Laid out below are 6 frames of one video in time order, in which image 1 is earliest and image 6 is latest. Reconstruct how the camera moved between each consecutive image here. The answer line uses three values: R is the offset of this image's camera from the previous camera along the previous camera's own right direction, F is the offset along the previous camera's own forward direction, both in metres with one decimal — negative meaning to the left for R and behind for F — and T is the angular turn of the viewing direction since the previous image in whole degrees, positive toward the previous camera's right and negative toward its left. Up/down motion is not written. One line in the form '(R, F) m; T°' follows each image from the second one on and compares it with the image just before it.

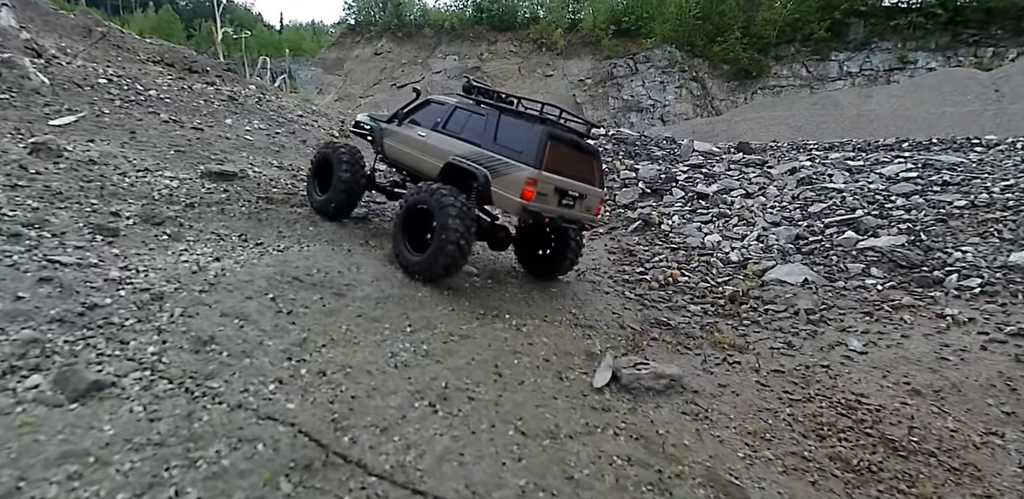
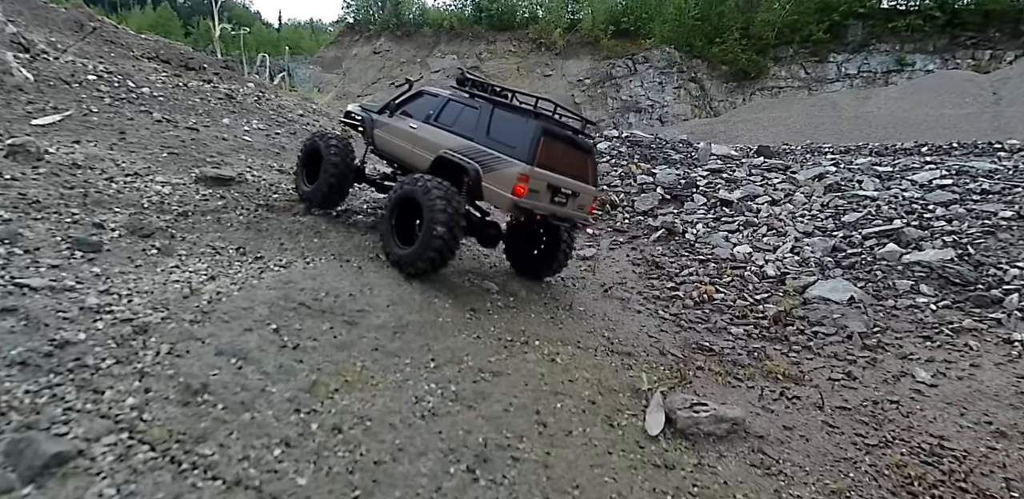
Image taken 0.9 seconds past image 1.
(-0.3, +0.5) m; 0°
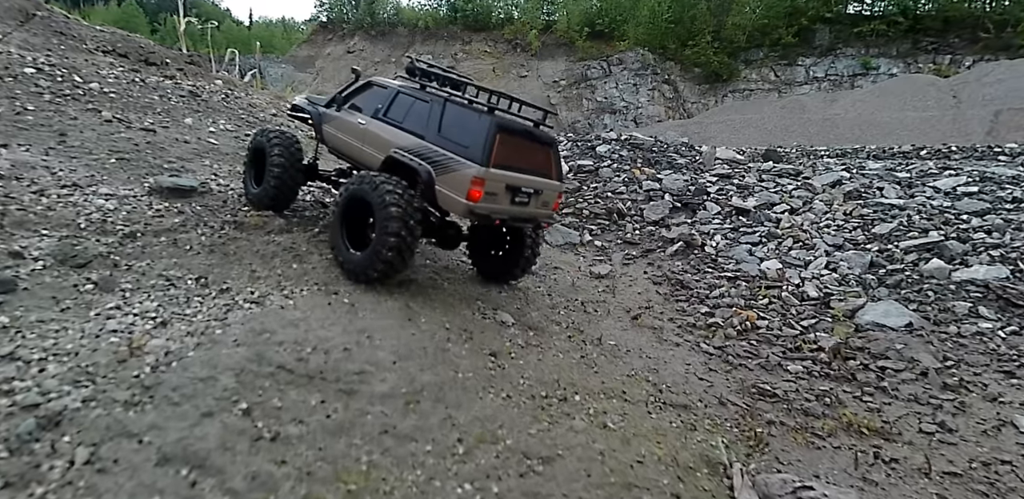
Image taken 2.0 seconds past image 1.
(-0.4, +0.9) m; +2°
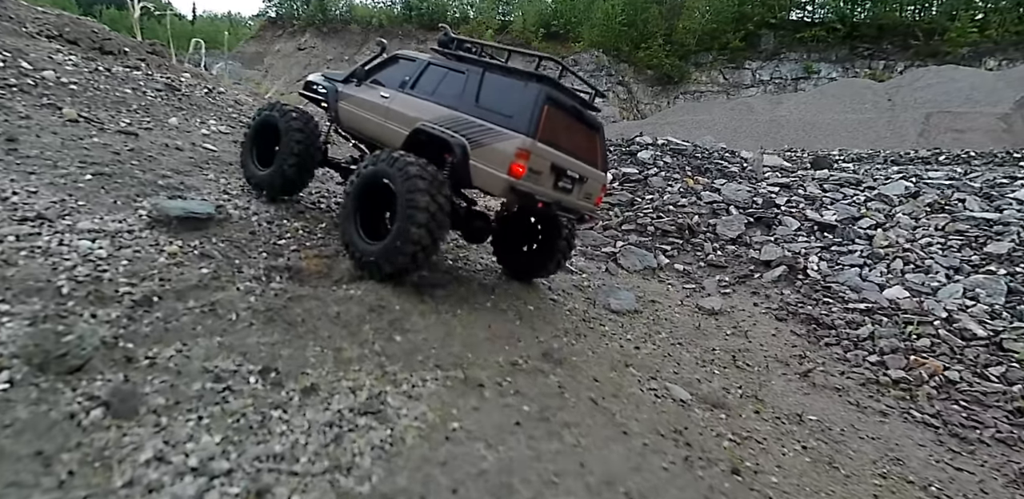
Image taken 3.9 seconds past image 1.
(-1.4, +1.4) m; +5°
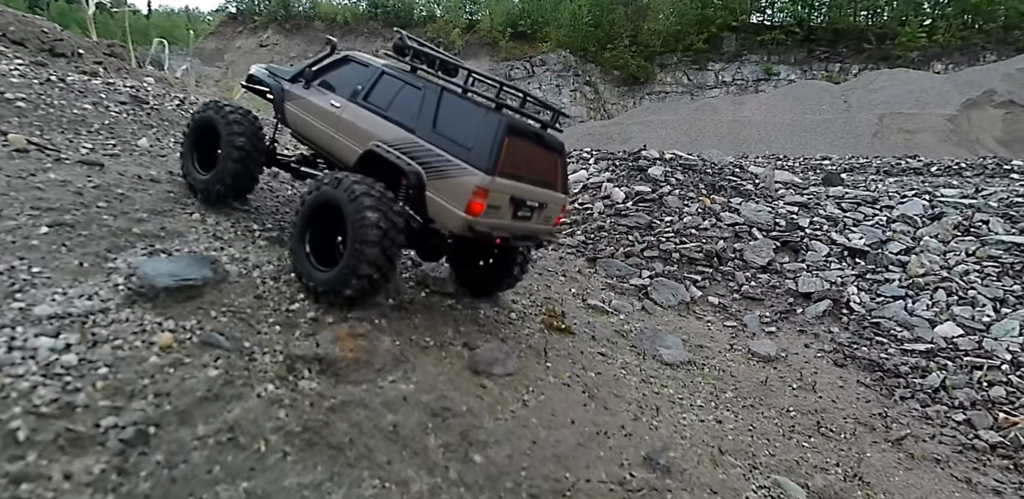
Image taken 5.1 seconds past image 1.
(-0.6, +0.7) m; +4°
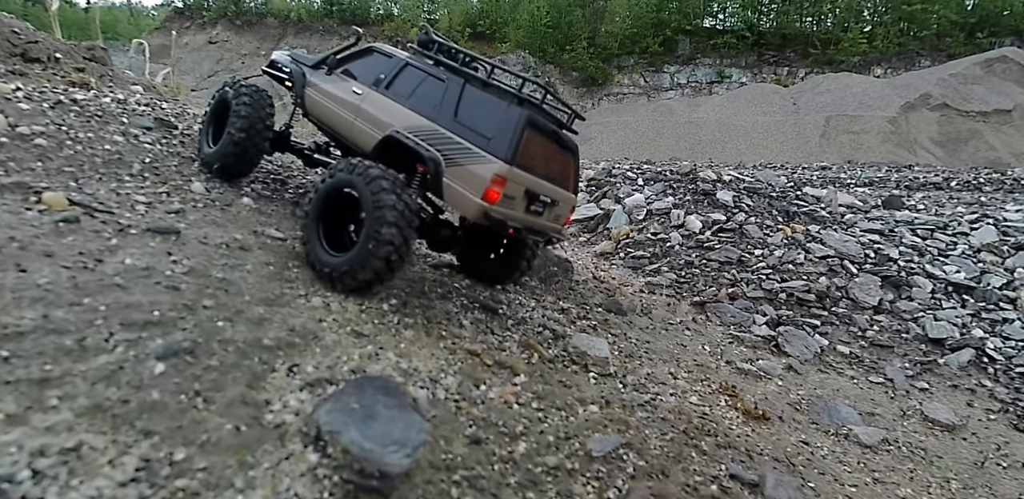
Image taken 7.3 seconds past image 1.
(-1.5, +1.0) m; +6°
